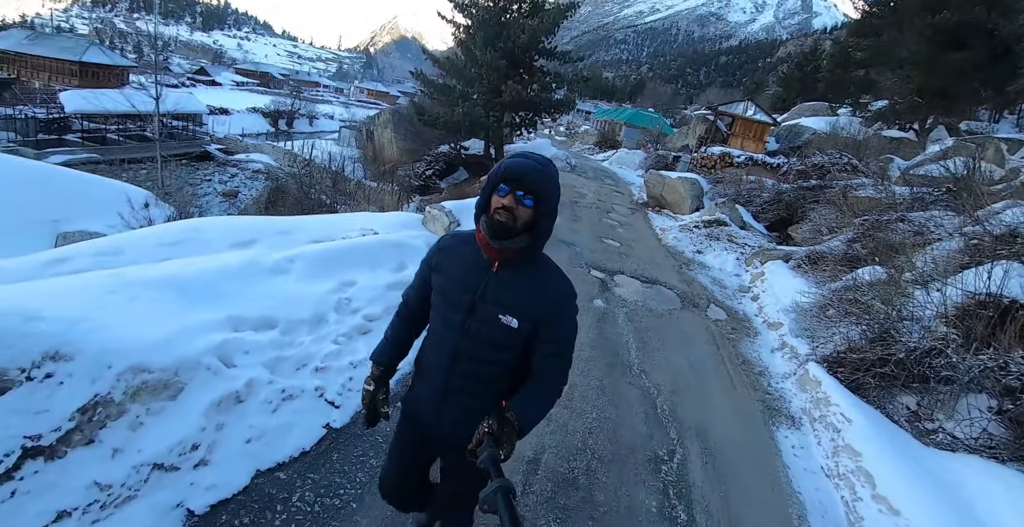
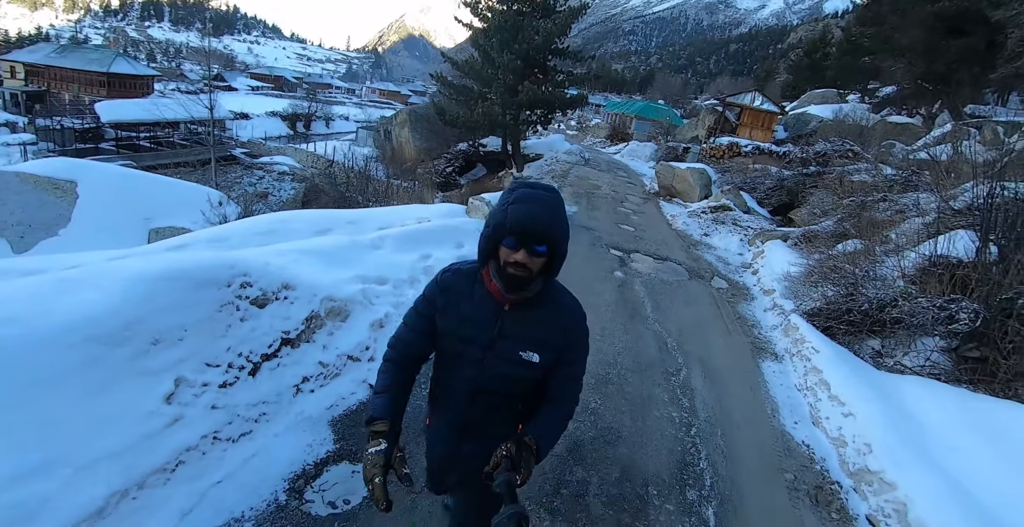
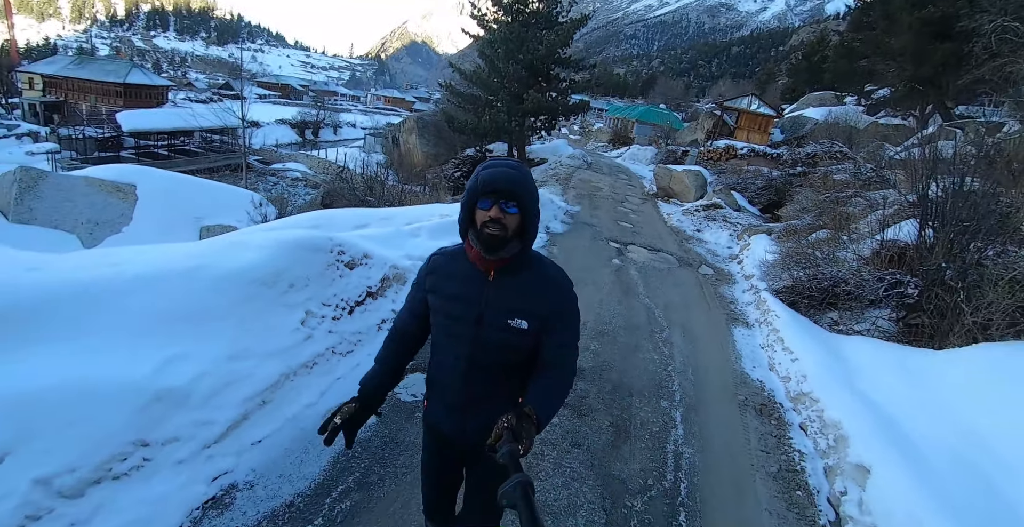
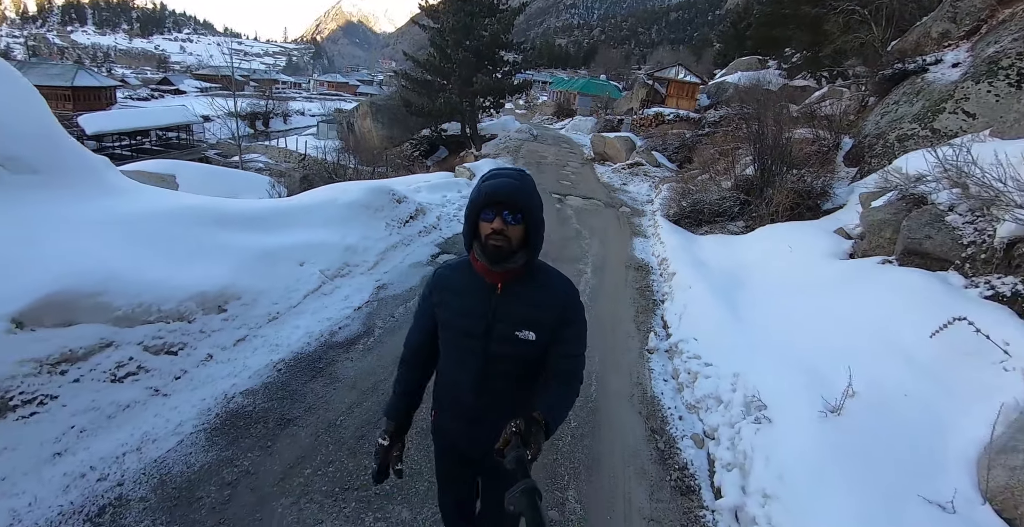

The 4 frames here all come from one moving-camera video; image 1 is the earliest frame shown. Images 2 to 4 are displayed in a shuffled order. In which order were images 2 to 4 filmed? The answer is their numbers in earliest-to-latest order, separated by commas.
2, 3, 4
